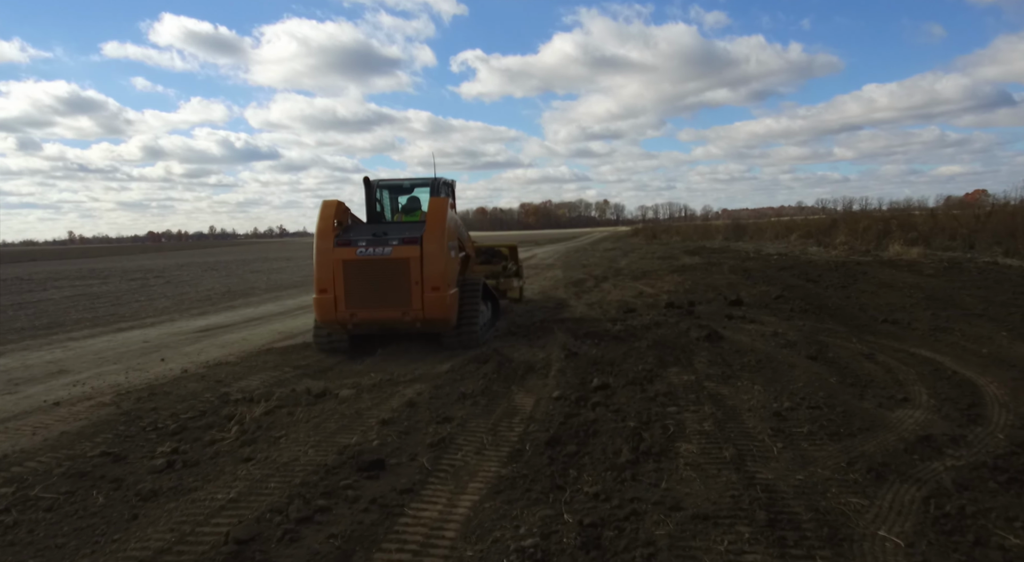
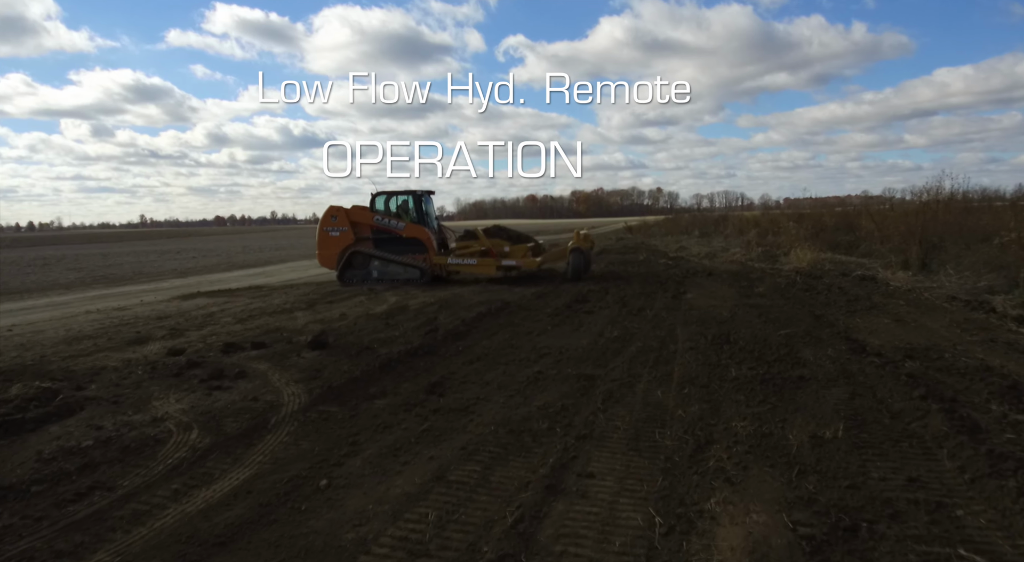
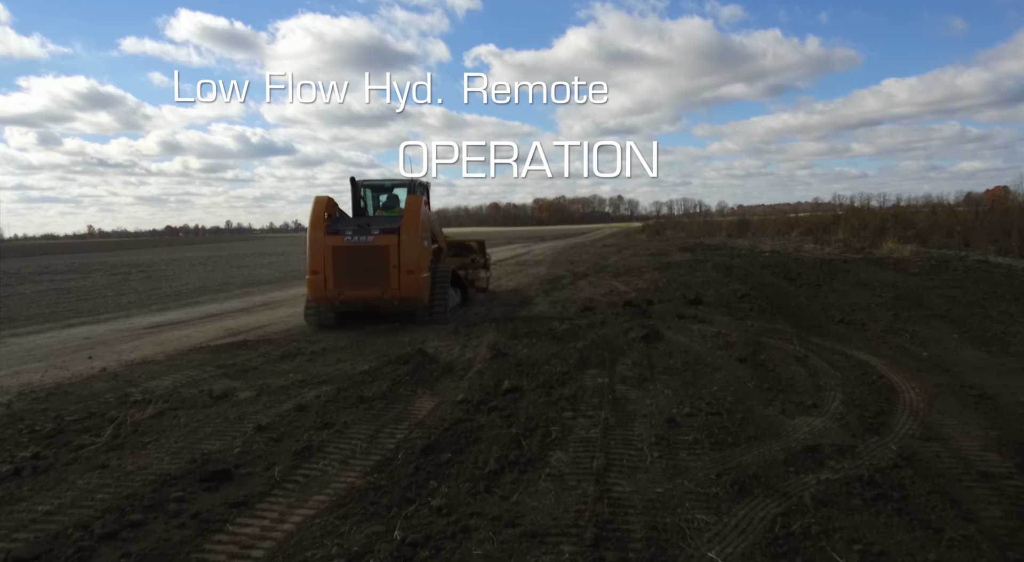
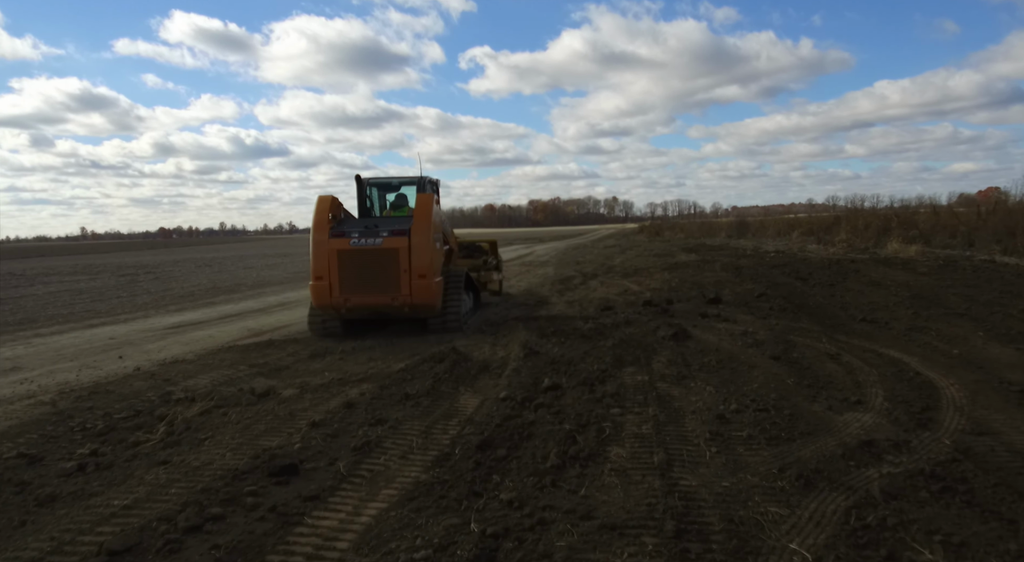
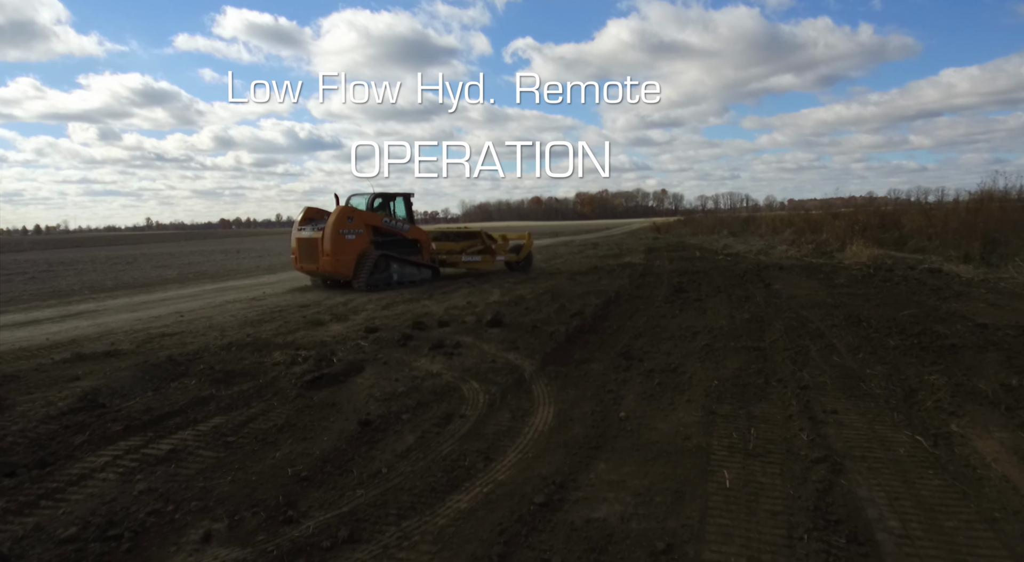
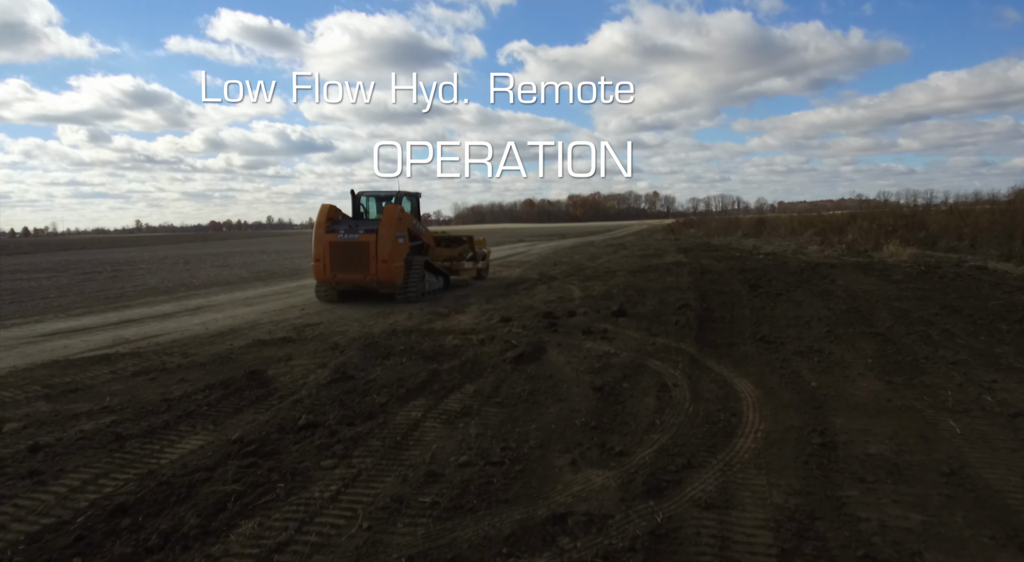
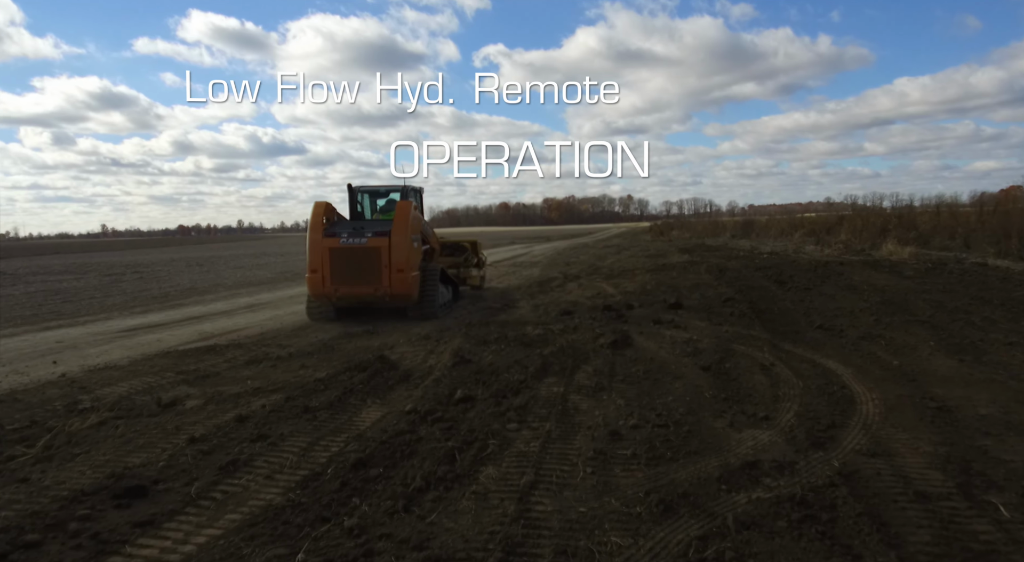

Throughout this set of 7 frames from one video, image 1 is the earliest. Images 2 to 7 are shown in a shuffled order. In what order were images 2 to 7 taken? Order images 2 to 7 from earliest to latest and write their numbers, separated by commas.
4, 3, 7, 6, 5, 2
